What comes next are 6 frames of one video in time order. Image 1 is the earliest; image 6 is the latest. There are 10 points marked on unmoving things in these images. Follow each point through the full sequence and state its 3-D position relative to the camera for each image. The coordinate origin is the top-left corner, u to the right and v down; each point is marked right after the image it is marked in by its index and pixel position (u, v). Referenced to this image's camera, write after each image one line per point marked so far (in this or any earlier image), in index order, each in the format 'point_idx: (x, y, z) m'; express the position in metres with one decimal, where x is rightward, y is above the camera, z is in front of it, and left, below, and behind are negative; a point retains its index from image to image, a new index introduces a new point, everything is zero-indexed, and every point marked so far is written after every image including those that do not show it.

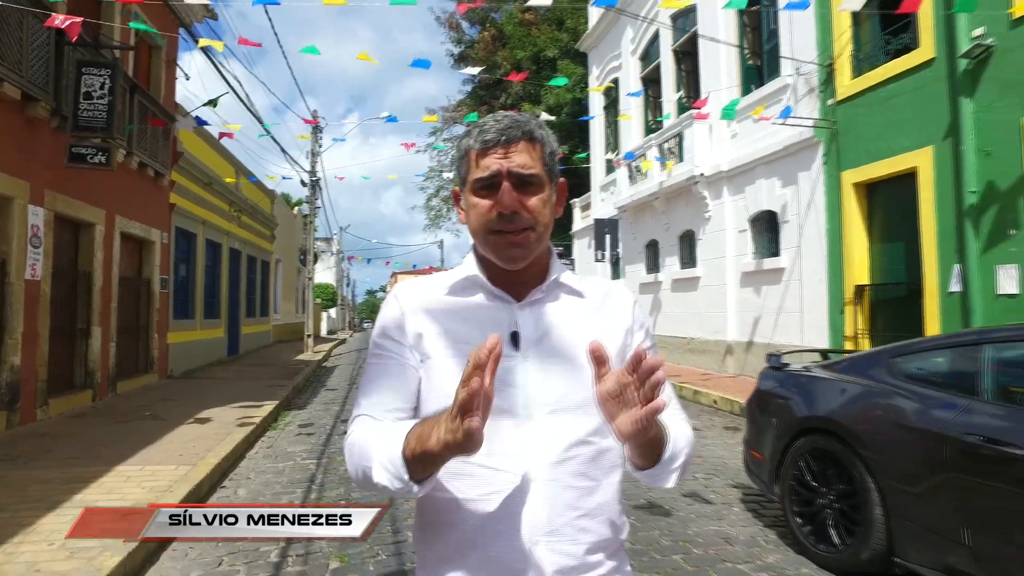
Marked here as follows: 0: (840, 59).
0: (+4.5, +3.1, +9.5) m
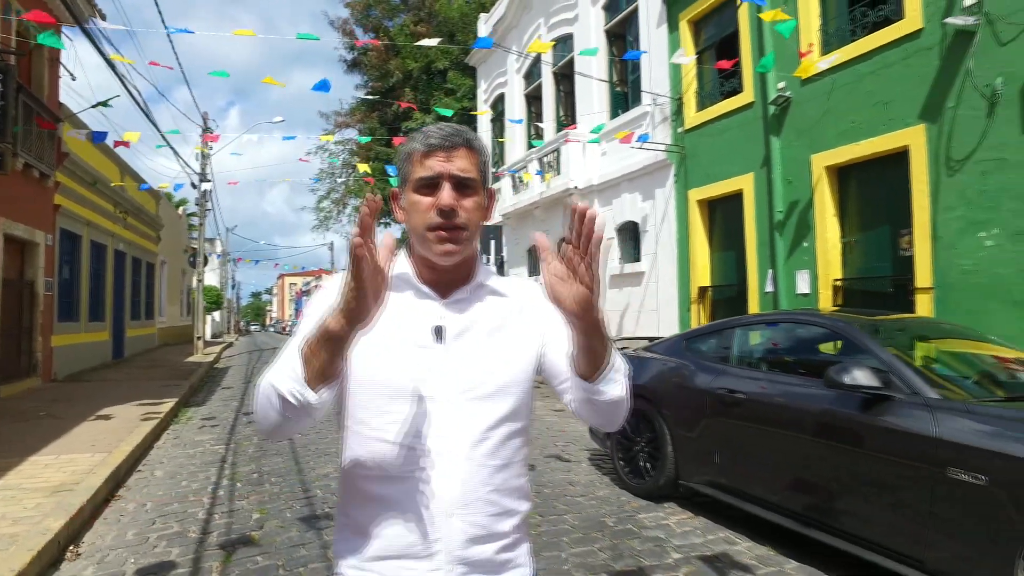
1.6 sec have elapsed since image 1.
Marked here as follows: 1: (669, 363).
0: (+2.8, +3.1, +11.2) m
1: (+1.1, -0.5, +4.9) m
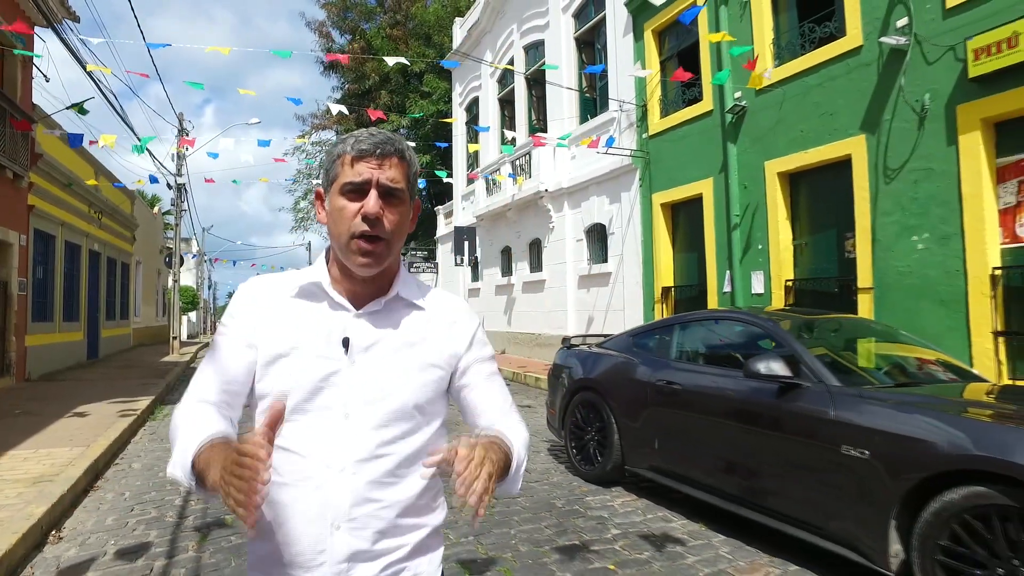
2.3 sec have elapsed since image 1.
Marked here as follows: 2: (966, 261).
0: (+2.3, +3.1, +11.6) m
1: (+0.8, -0.5, +5.3) m
2: (+4.4, +0.3, +6.7) m
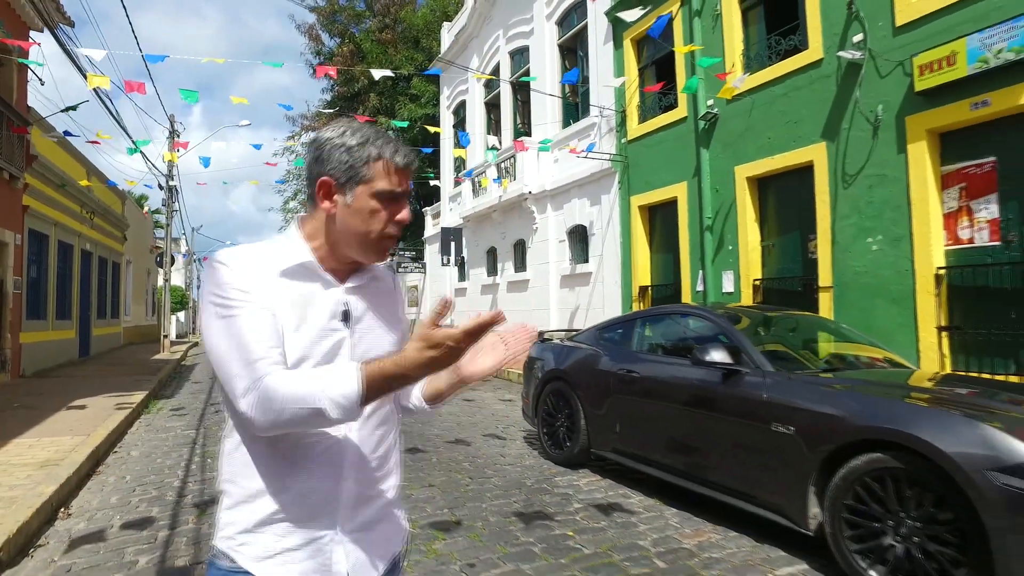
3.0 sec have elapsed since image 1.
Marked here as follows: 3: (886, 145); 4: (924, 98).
0: (+2.0, +3.1, +12.1) m
1: (+0.6, -0.5, +5.8) m
2: (+4.2, +0.3, +7.2) m
3: (+4.0, +1.5, +7.5) m
4: (+4.2, +1.9, +7.0) m
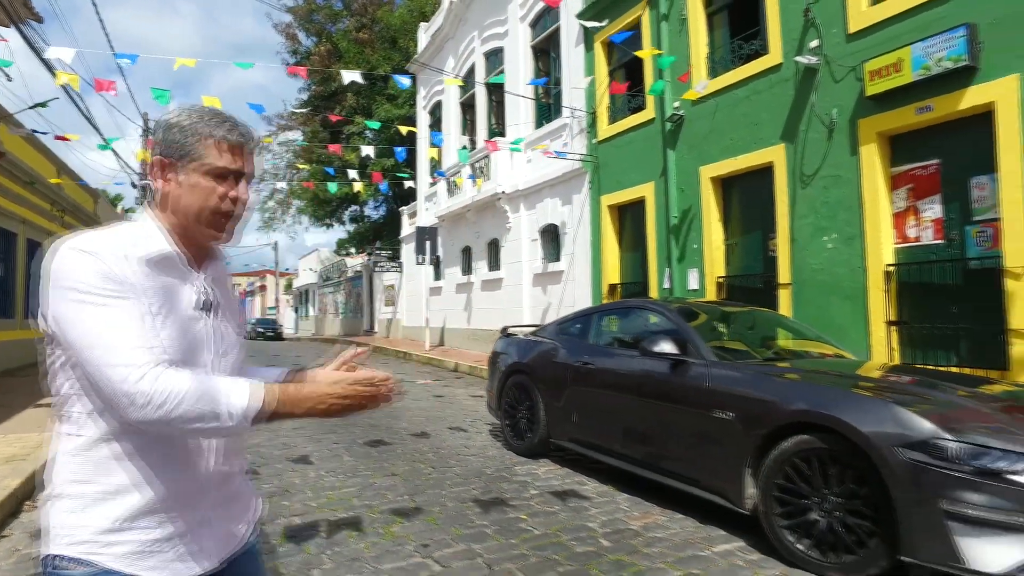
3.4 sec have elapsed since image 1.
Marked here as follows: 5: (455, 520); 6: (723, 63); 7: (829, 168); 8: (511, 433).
0: (+1.5, +3.2, +12.3) m
1: (+0.3, -0.5, +5.9) m
2: (+3.8, +0.3, +7.5) m
3: (+3.7, +1.6, +7.8) m
4: (+3.8, +2.0, +7.3) m
5: (-0.3, -1.4, +4.1) m
6: (+2.9, +3.1, +9.7) m
7: (+3.6, +1.4, +7.9) m
8: (0.0, -1.3, +6.0) m
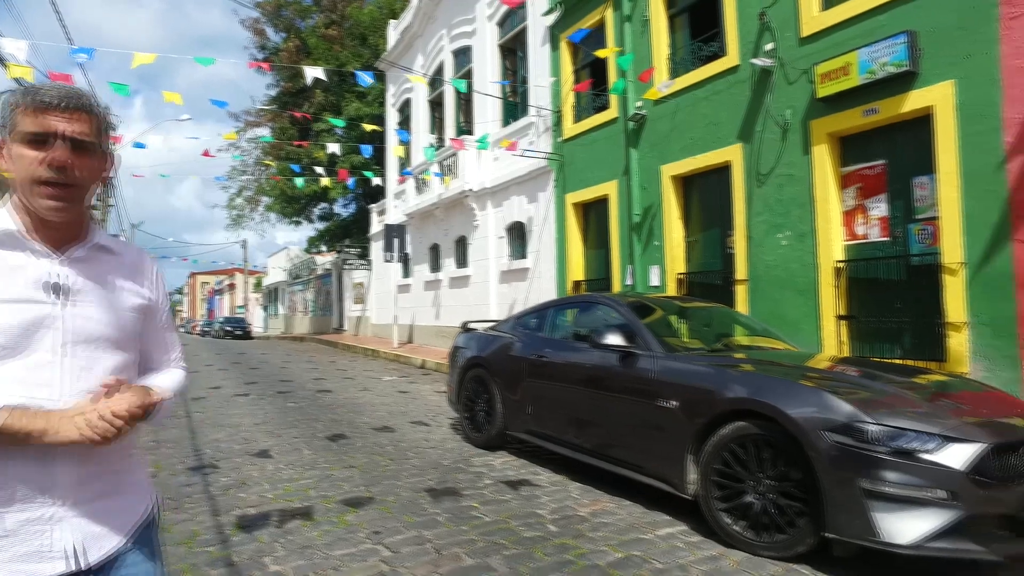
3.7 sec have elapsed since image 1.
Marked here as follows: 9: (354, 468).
0: (+0.9, +3.2, +12.4) m
1: (-0.1, -0.4, +6.0) m
2: (+3.4, +0.4, +7.7) m
3: (+3.2, +1.6, +8.0) m
4: (+3.4, +2.0, +7.6) m
5: (-0.6, -1.3, +4.2) m
6: (+2.4, +3.2, +9.9) m
7: (+3.2, +1.4, +8.1) m
8: (-0.4, -1.2, +6.1) m
9: (-1.2, -1.4, +5.2) m
